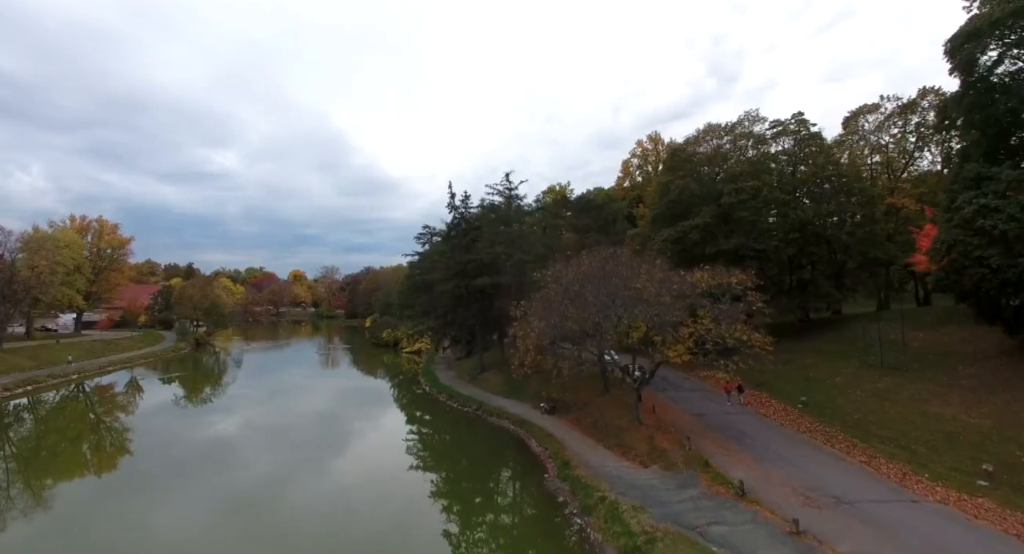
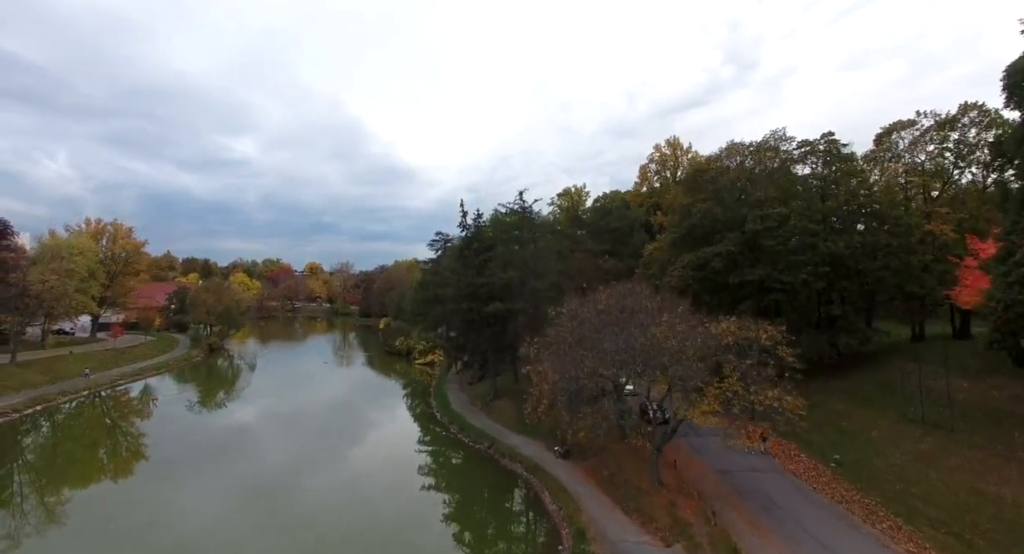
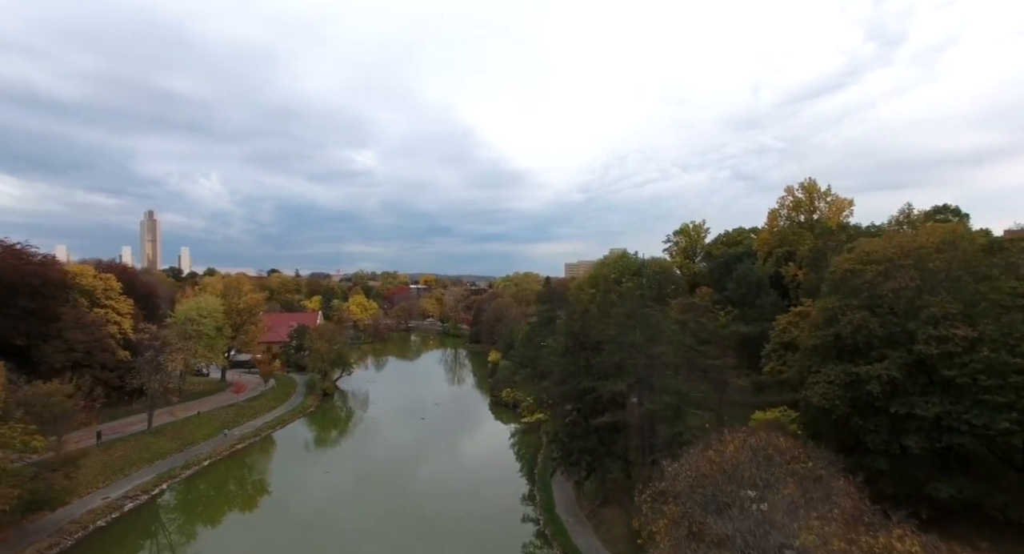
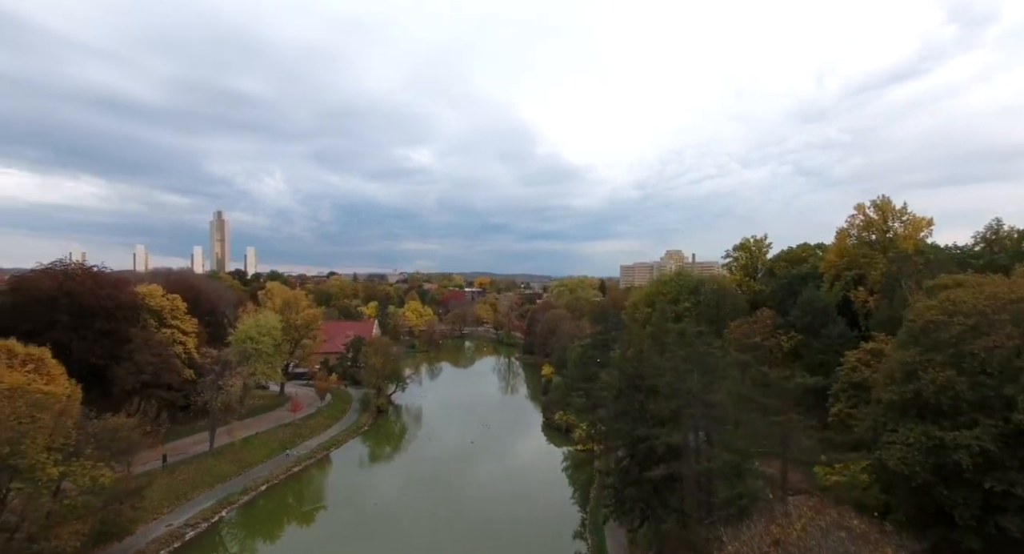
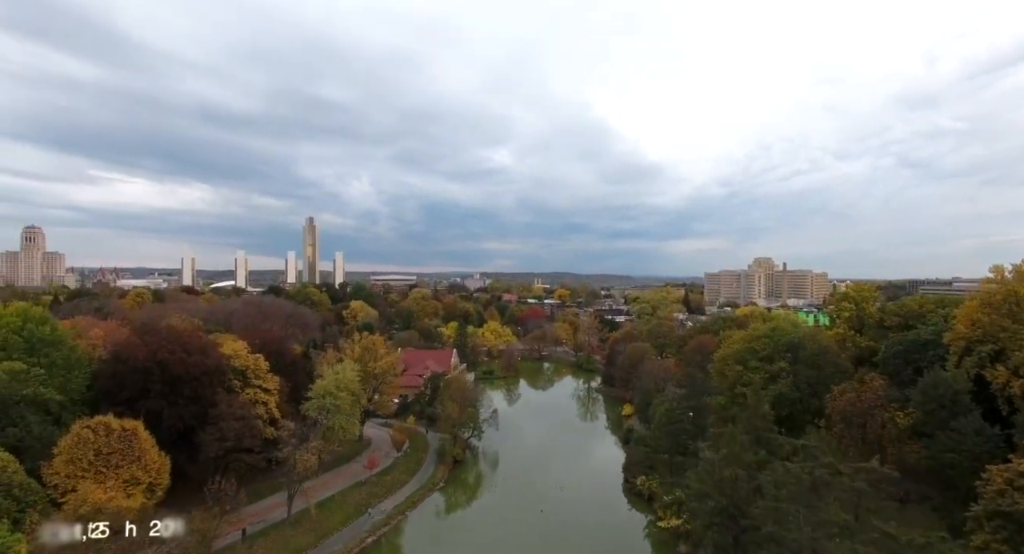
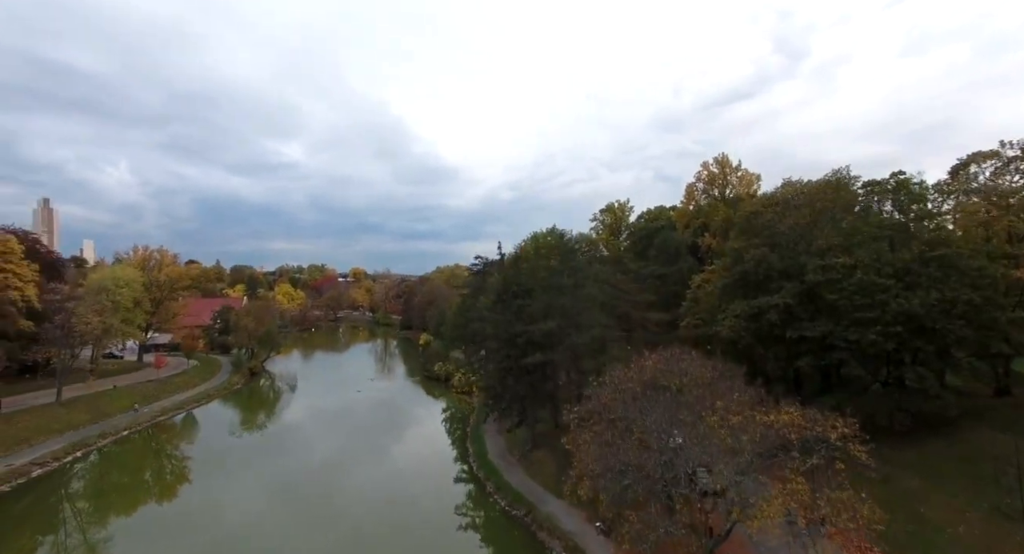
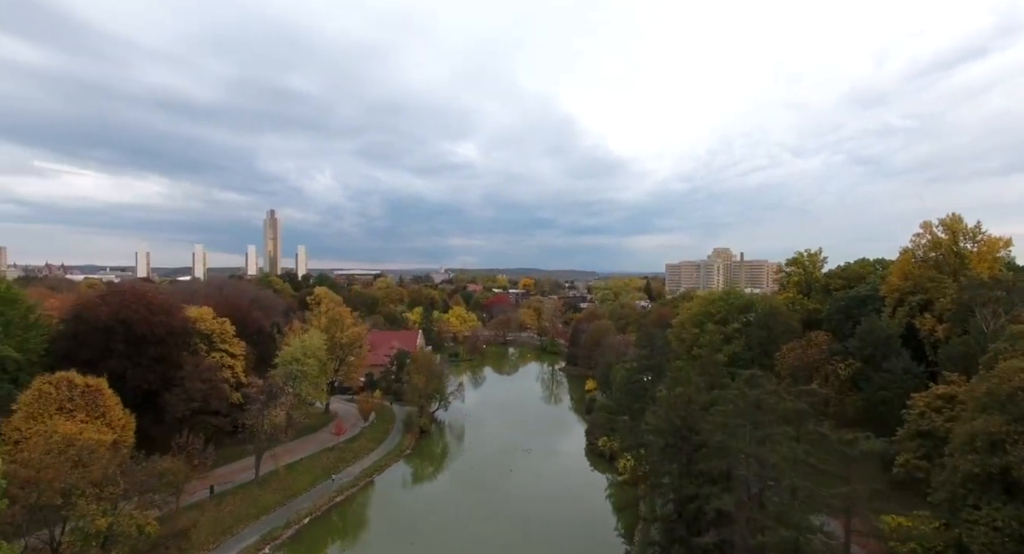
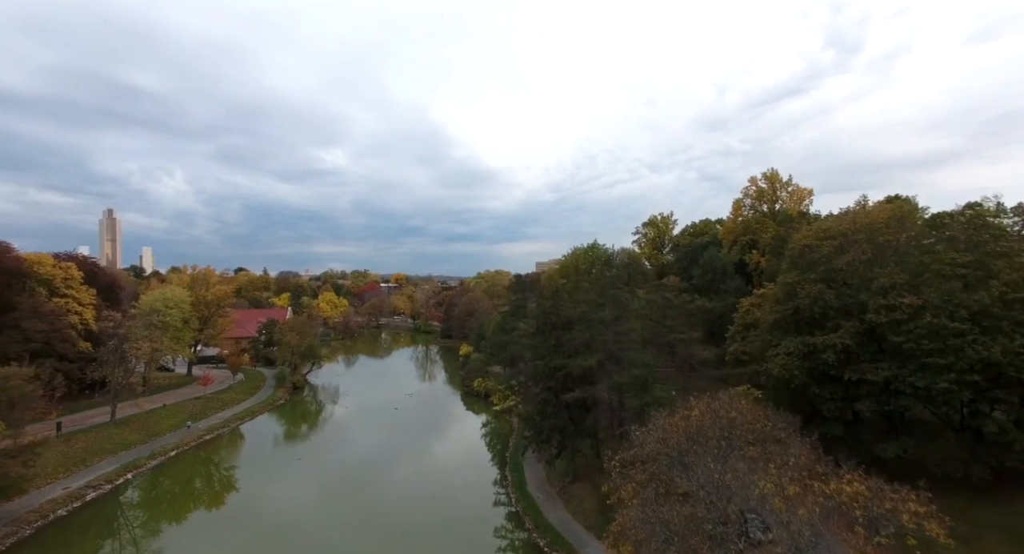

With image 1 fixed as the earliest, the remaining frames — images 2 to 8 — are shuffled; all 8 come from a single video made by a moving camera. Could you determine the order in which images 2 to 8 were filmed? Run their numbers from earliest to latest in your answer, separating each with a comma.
2, 6, 8, 3, 4, 7, 5
